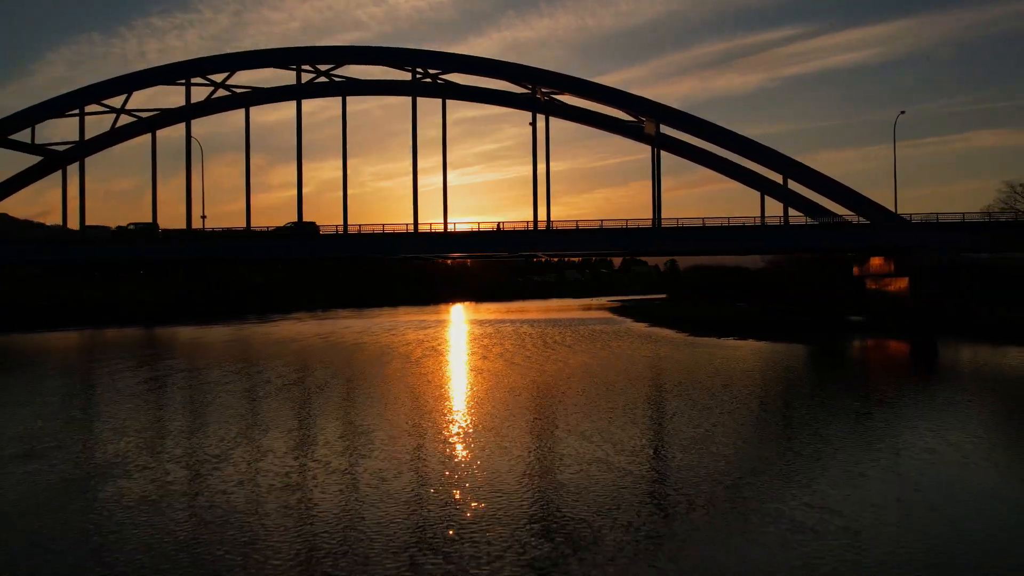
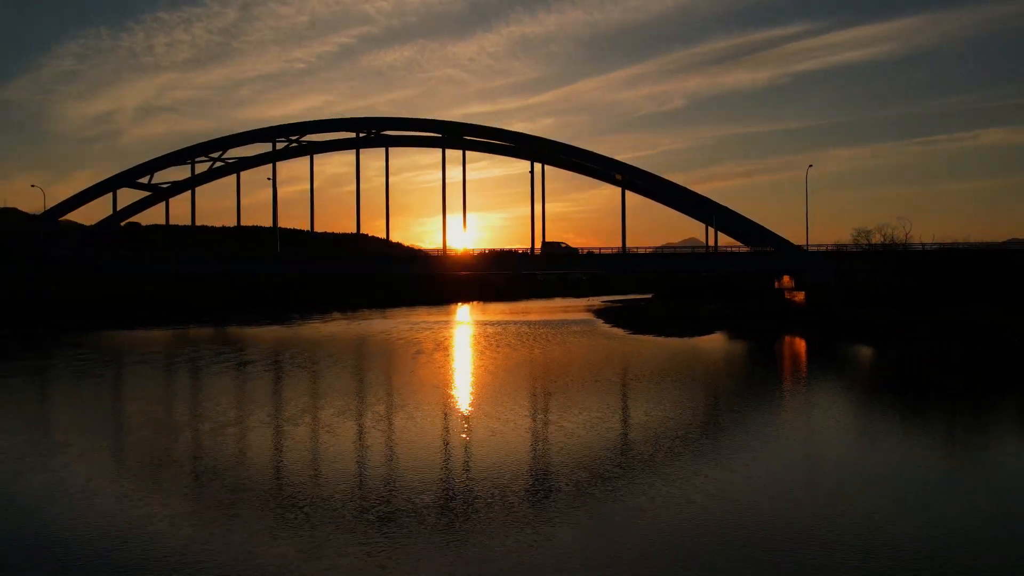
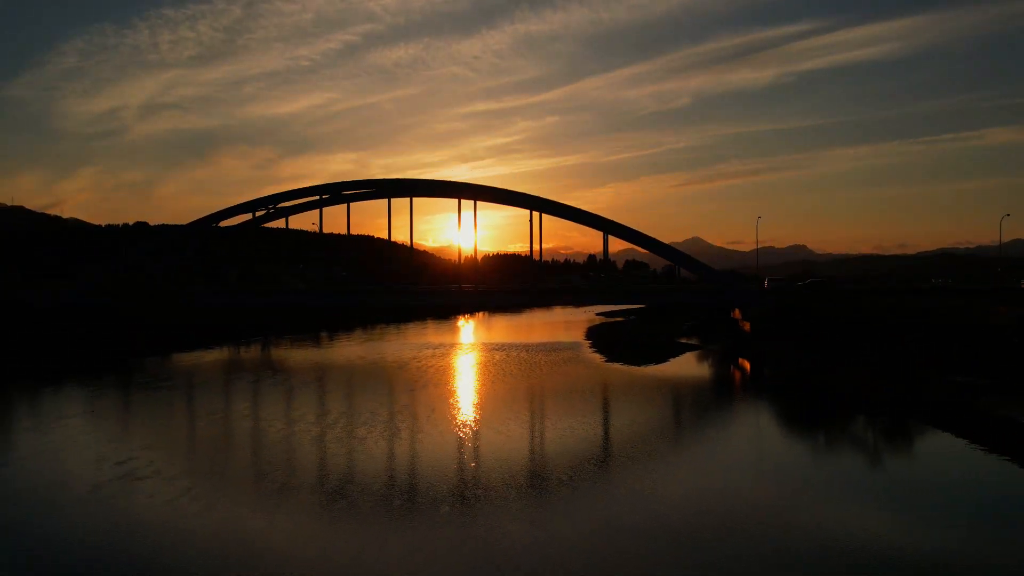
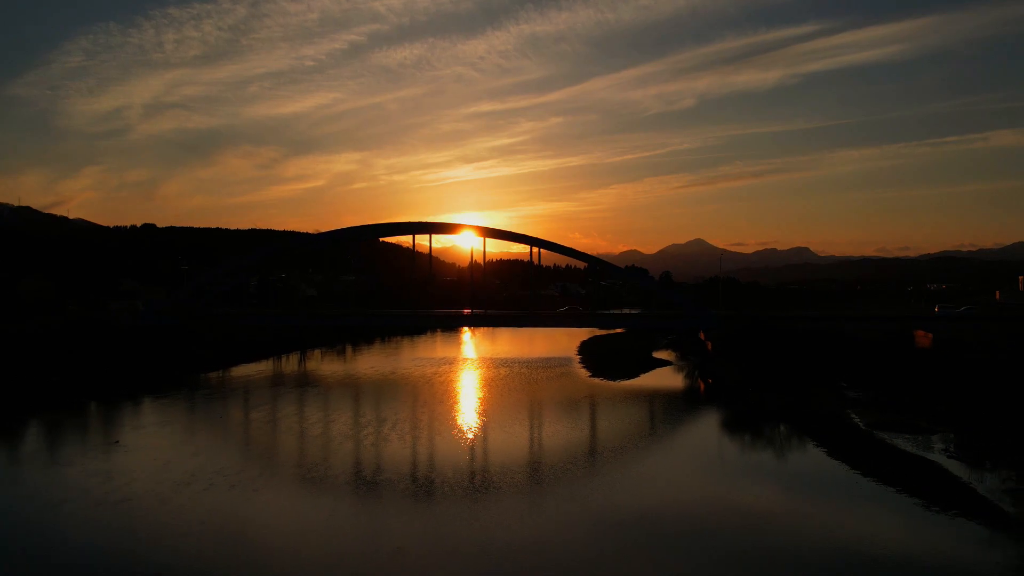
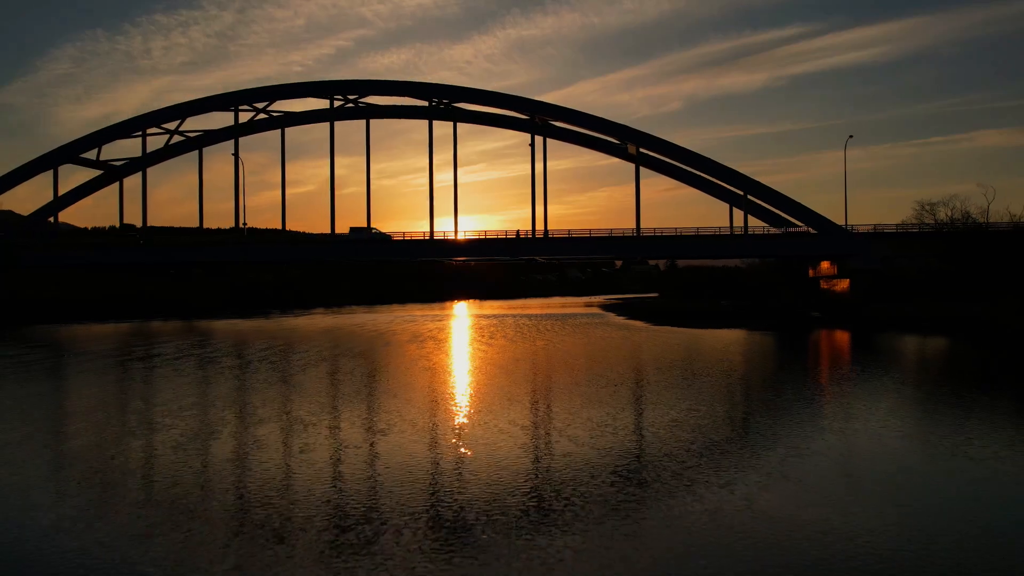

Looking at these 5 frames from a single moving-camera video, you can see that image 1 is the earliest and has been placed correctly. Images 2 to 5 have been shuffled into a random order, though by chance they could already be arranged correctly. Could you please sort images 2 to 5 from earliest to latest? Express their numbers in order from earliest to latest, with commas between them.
5, 2, 3, 4
